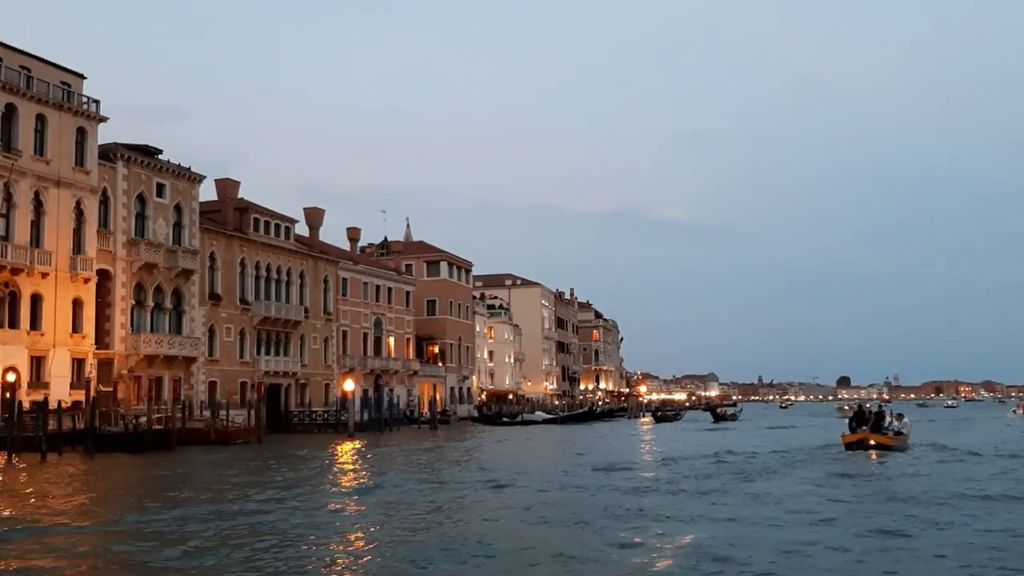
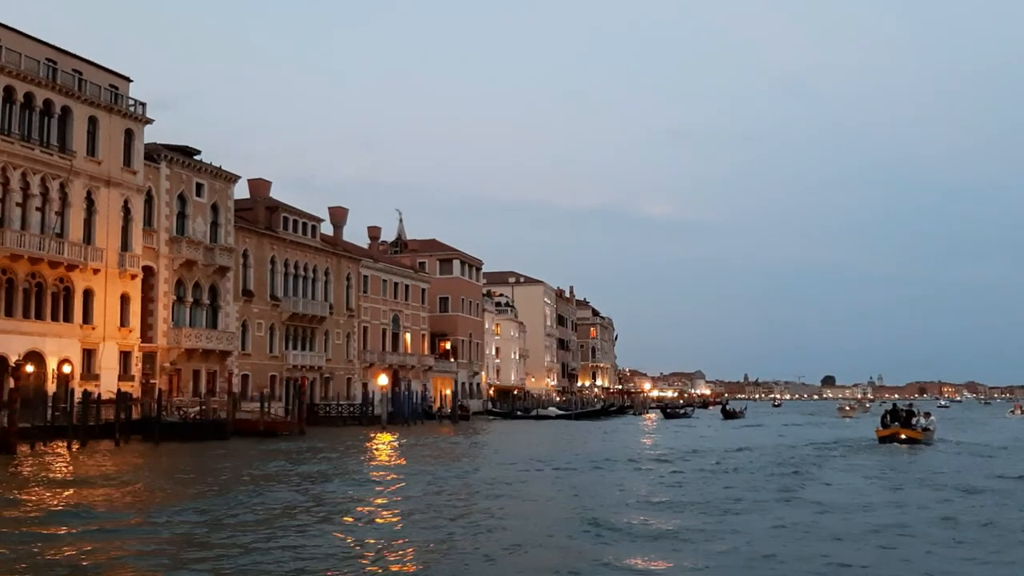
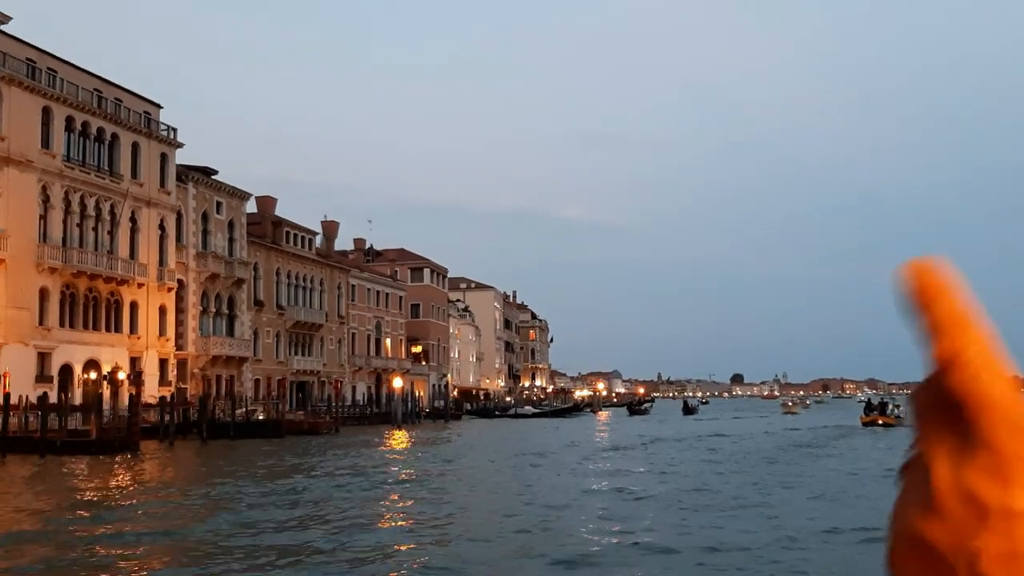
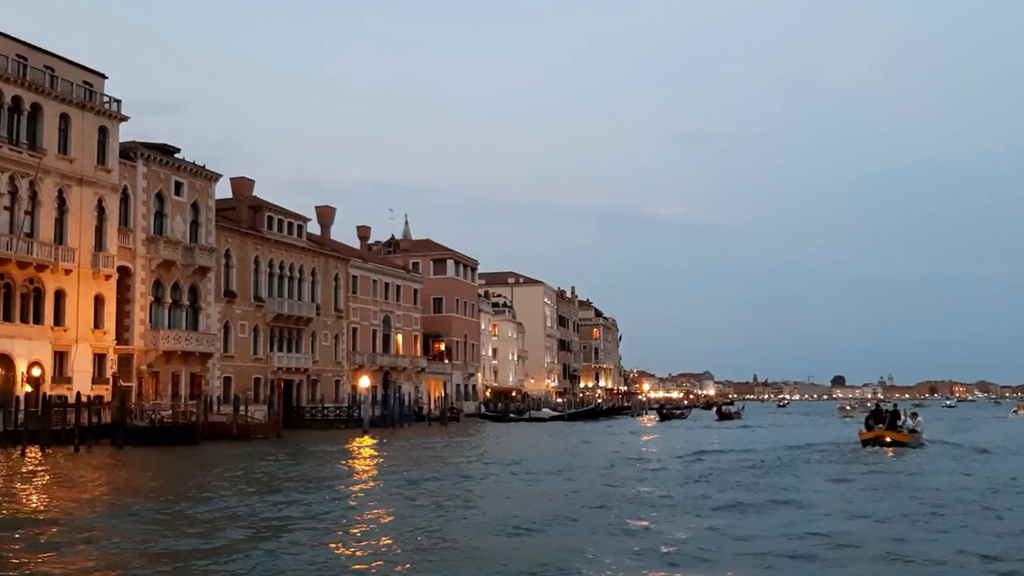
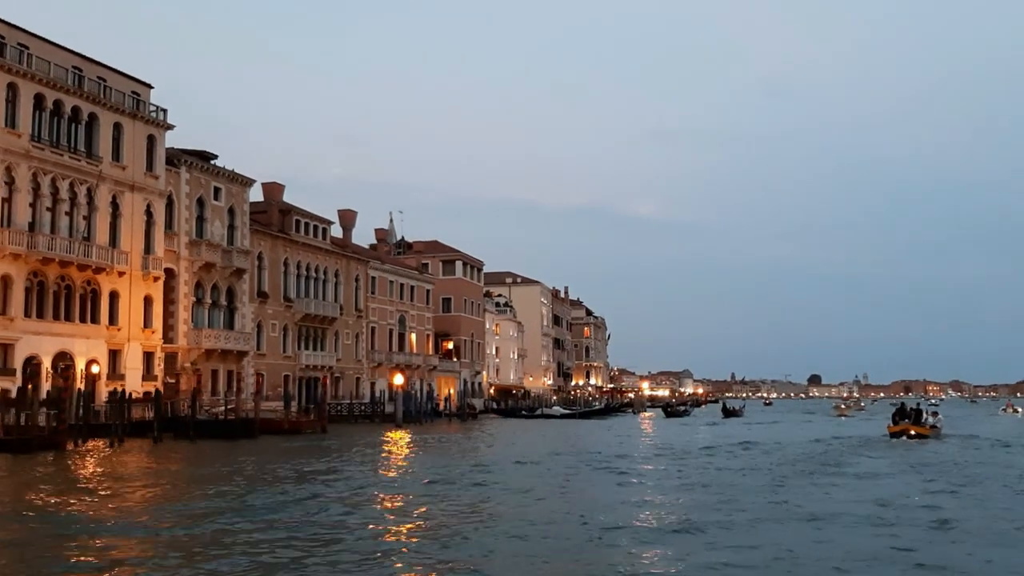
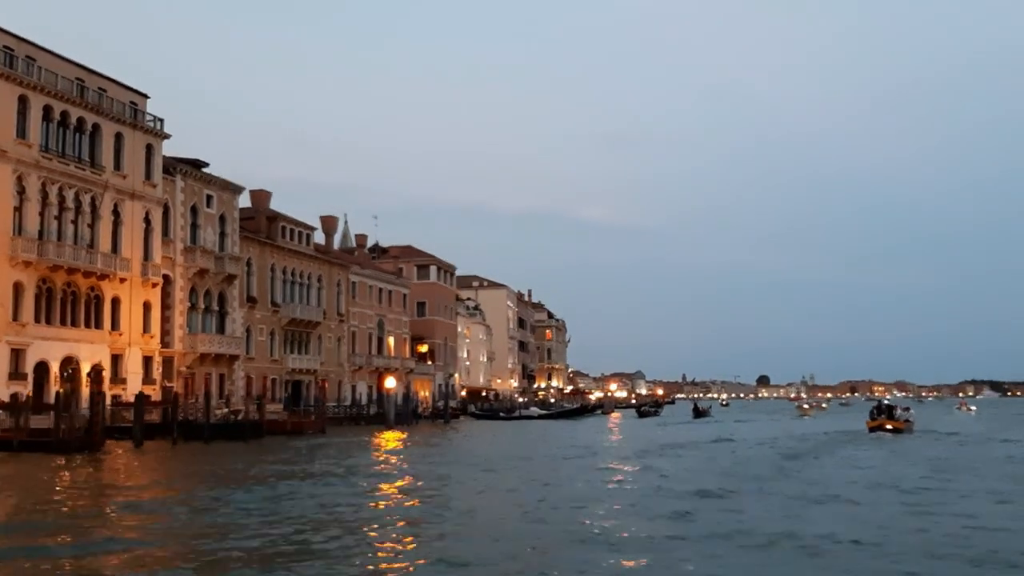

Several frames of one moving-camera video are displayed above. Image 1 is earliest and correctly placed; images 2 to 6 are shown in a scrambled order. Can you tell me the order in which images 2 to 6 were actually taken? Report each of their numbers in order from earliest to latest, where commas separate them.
4, 2, 5, 6, 3
